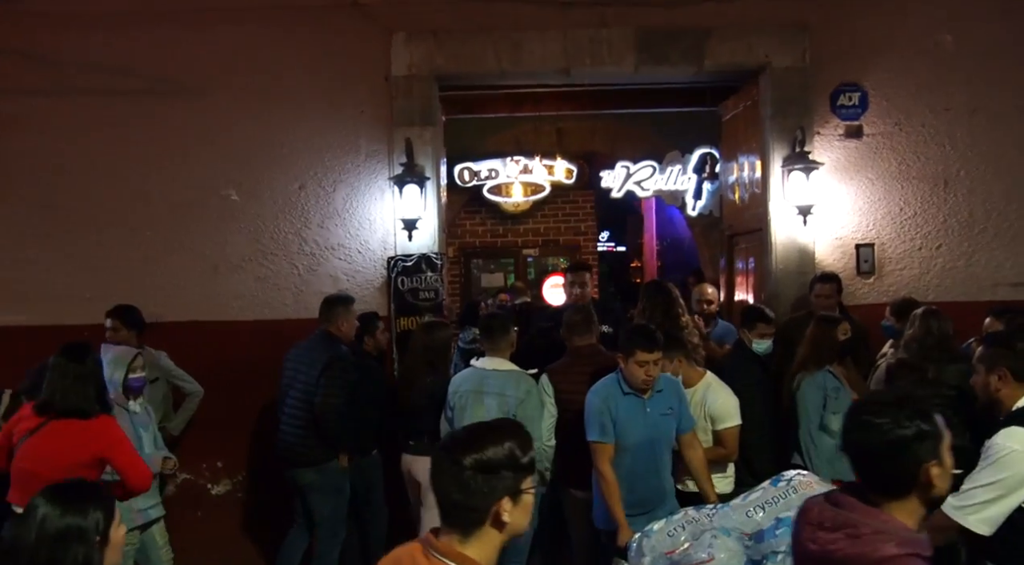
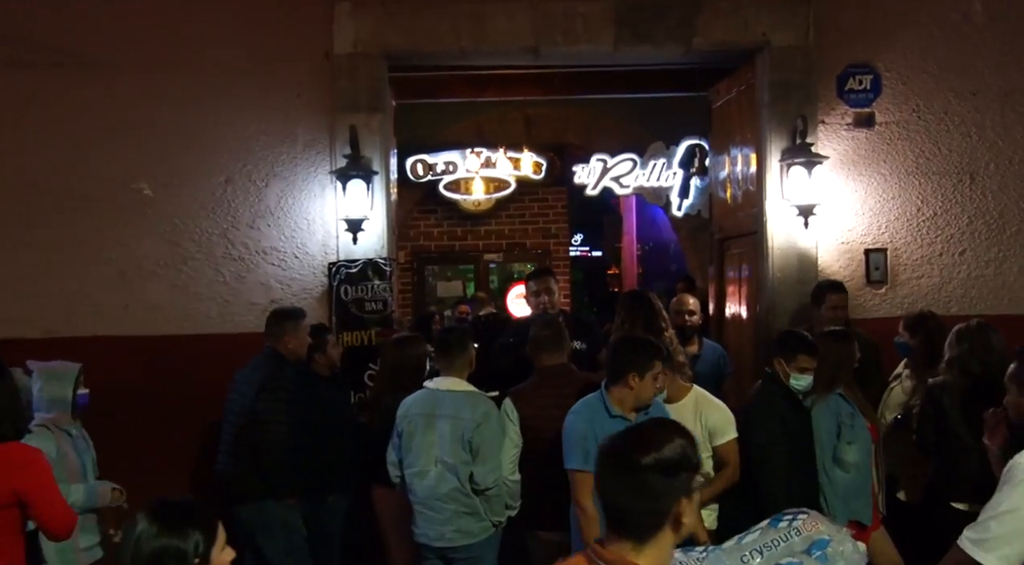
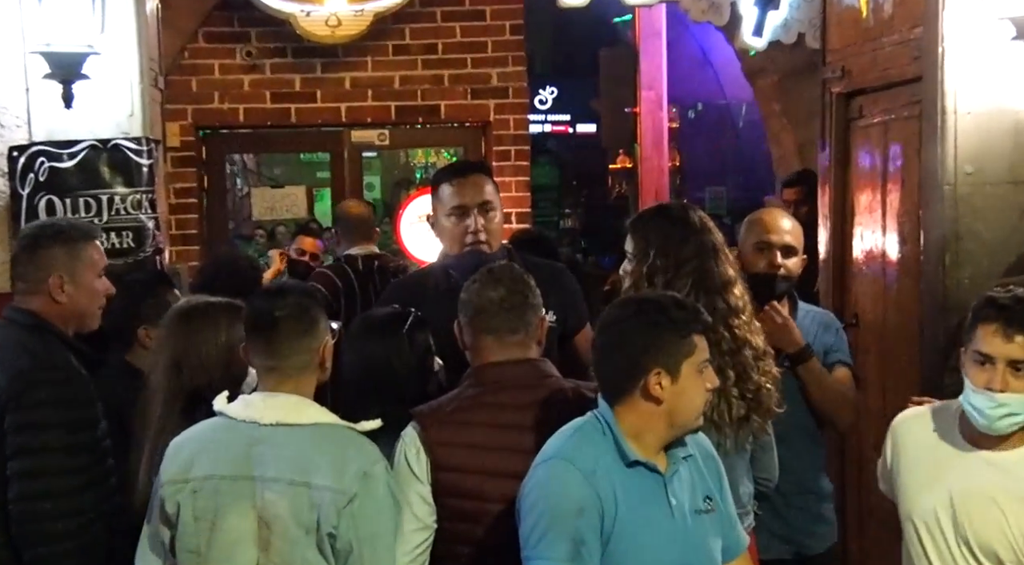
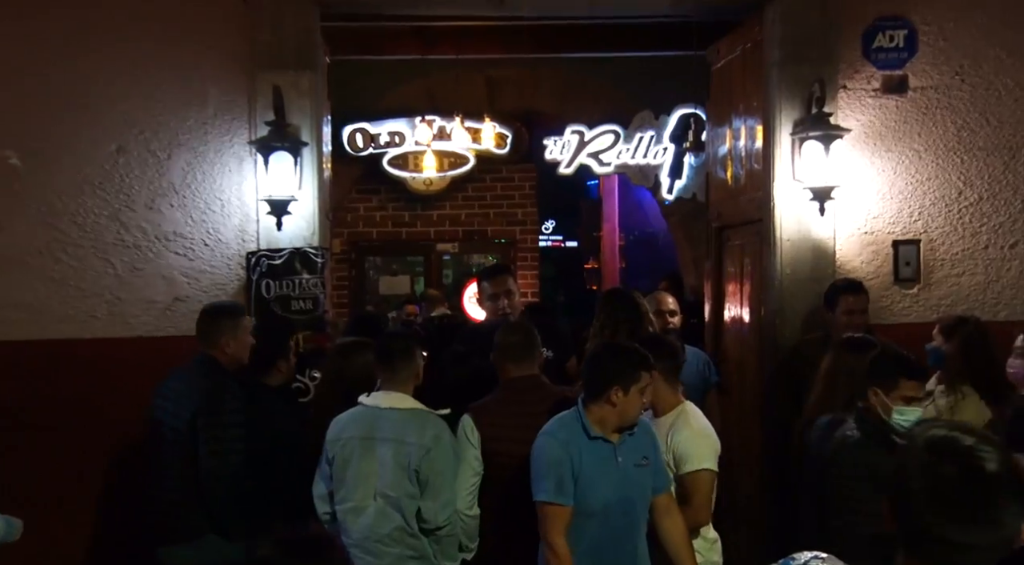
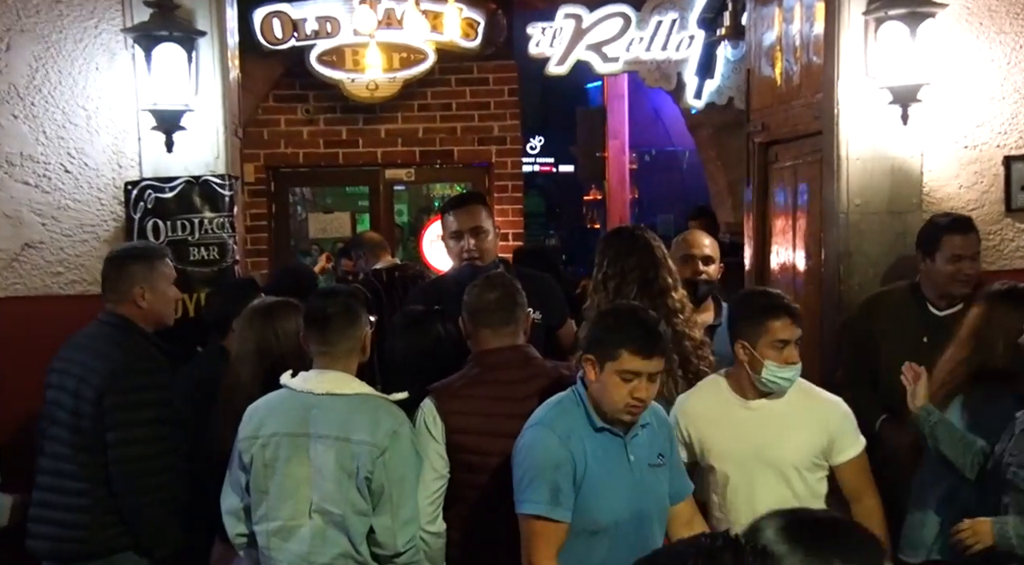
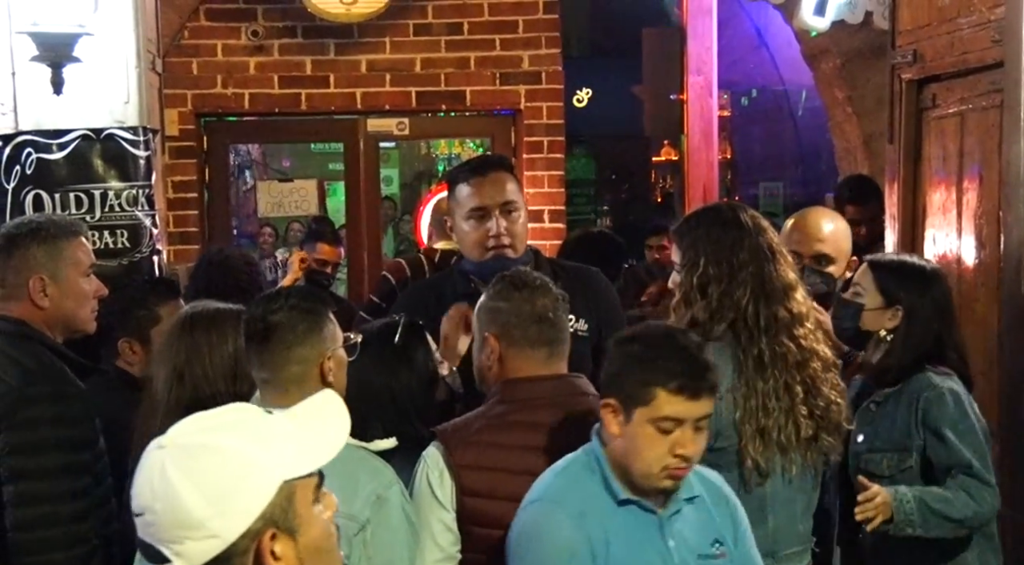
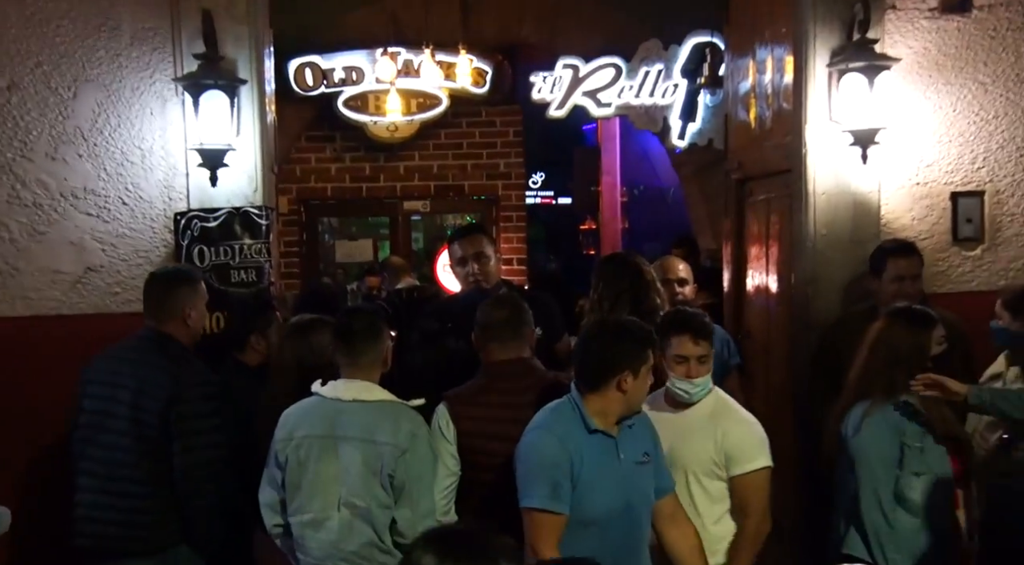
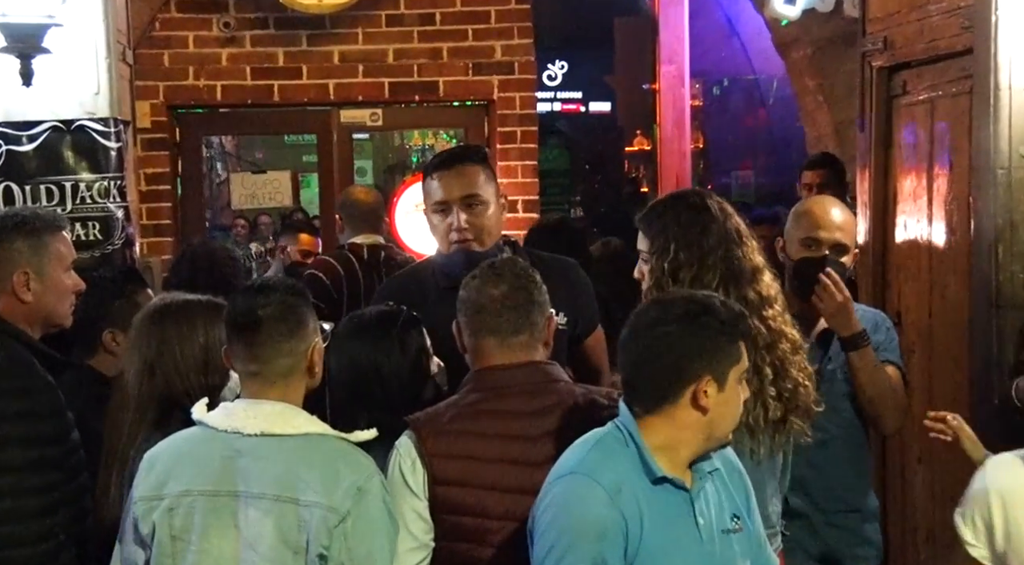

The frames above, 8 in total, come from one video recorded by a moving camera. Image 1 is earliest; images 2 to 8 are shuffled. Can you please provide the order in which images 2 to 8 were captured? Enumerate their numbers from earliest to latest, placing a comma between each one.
2, 4, 7, 5, 3, 8, 6
